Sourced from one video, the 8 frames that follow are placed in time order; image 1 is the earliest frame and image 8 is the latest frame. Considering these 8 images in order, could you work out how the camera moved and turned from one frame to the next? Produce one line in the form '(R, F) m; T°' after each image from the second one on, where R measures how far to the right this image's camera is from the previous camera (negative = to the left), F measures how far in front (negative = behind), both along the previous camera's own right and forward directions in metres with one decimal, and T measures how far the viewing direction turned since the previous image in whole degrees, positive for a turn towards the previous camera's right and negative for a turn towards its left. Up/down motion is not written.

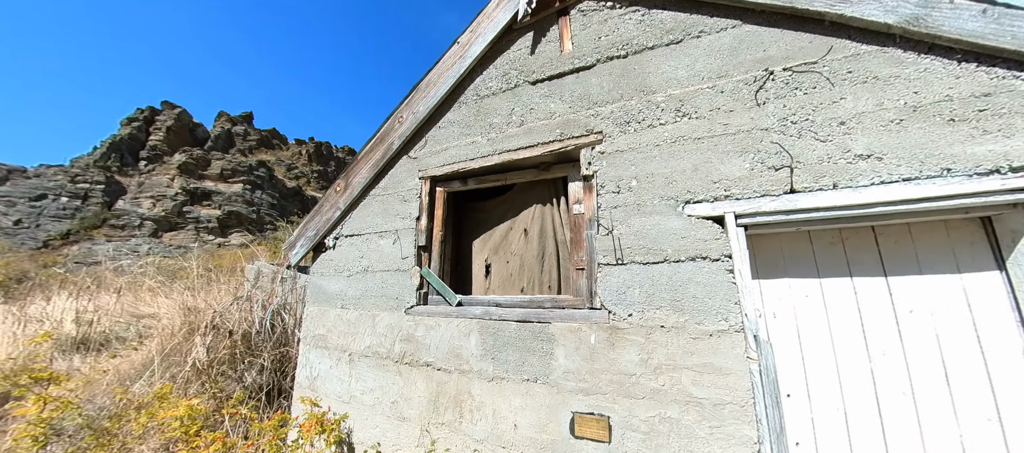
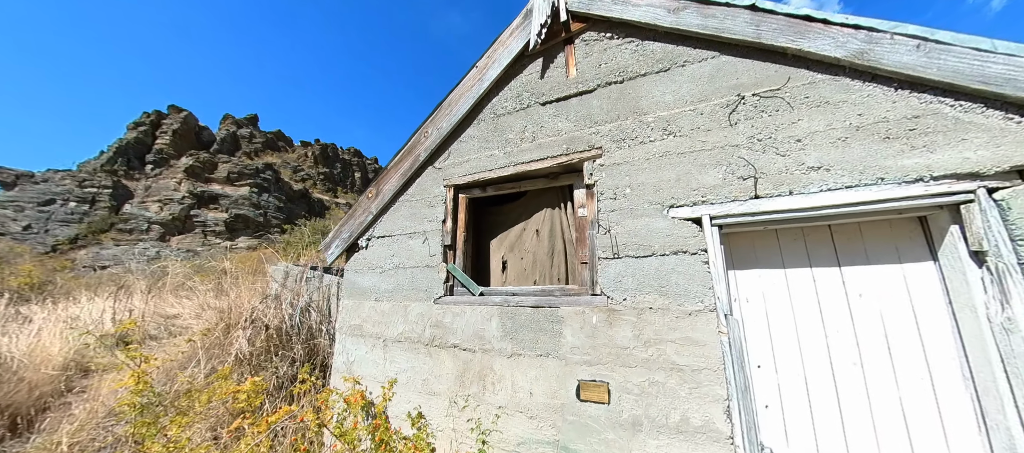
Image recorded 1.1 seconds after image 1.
(0.0, -0.3) m; -2°
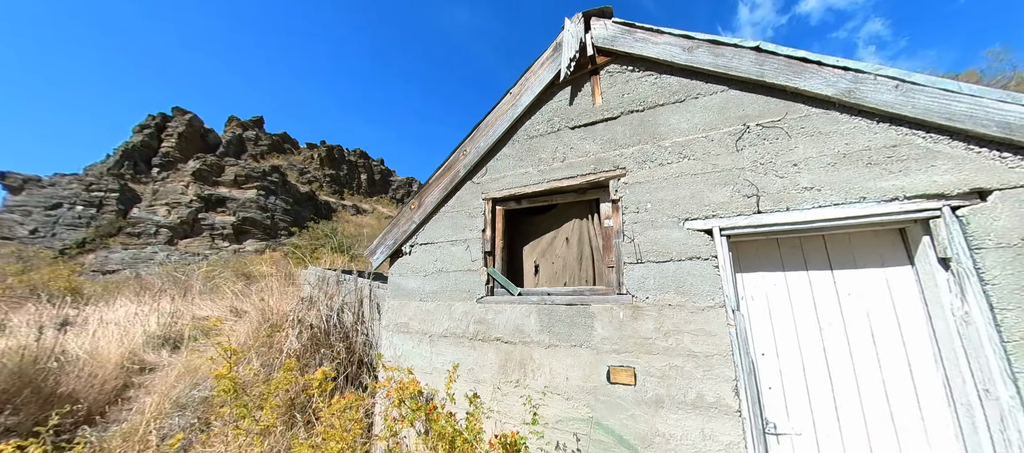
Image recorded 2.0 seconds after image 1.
(-0.2, -0.4) m; -1°
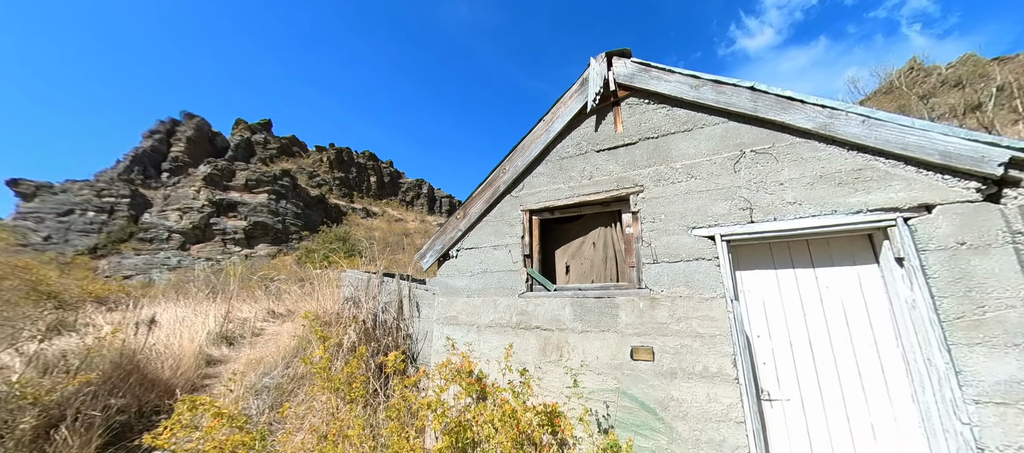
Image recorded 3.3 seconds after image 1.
(-0.2, -0.6) m; -2°
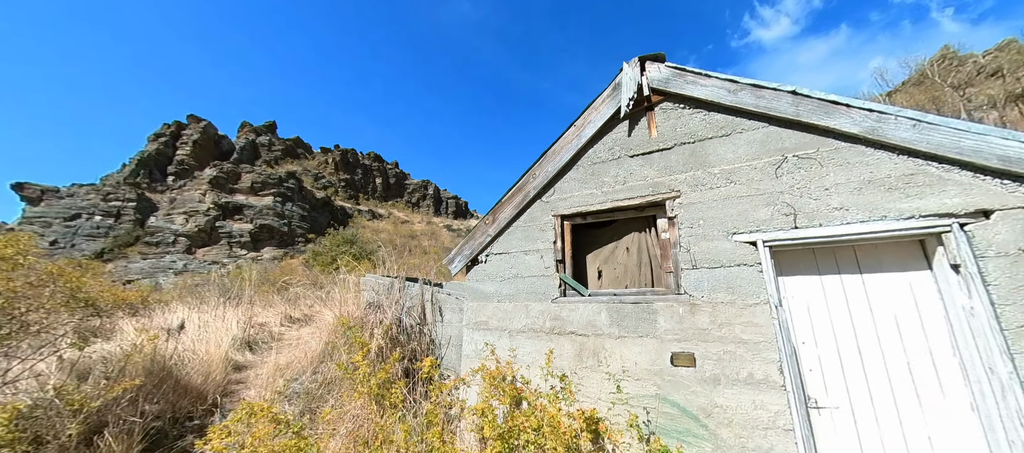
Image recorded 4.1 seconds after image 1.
(-0.2, 0.0) m; -2°
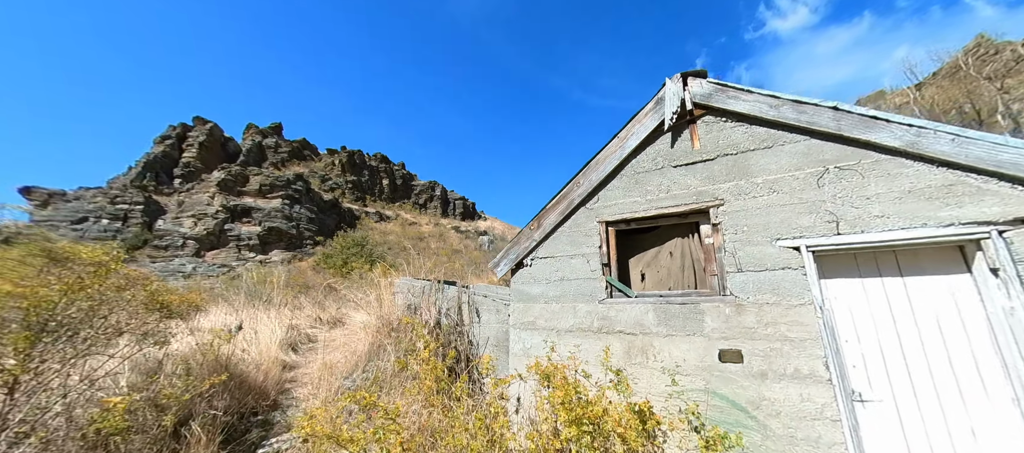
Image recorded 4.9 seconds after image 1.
(-0.4, -0.3) m; -2°
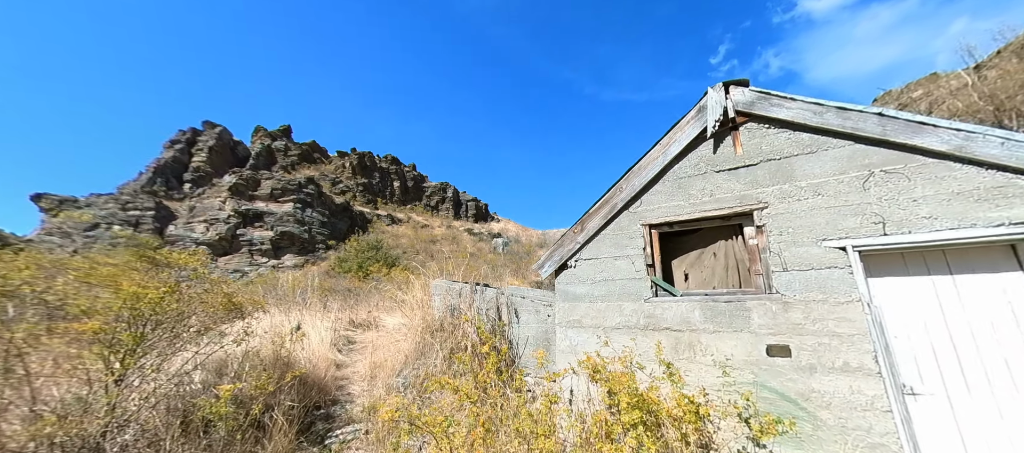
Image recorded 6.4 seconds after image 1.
(-0.3, -0.3) m; -3°
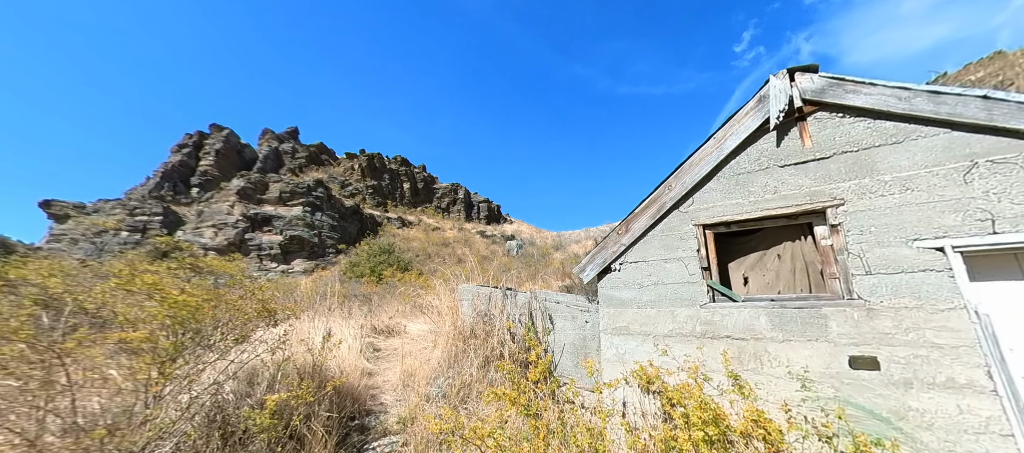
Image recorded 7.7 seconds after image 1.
(-0.3, +0.2) m; -3°
